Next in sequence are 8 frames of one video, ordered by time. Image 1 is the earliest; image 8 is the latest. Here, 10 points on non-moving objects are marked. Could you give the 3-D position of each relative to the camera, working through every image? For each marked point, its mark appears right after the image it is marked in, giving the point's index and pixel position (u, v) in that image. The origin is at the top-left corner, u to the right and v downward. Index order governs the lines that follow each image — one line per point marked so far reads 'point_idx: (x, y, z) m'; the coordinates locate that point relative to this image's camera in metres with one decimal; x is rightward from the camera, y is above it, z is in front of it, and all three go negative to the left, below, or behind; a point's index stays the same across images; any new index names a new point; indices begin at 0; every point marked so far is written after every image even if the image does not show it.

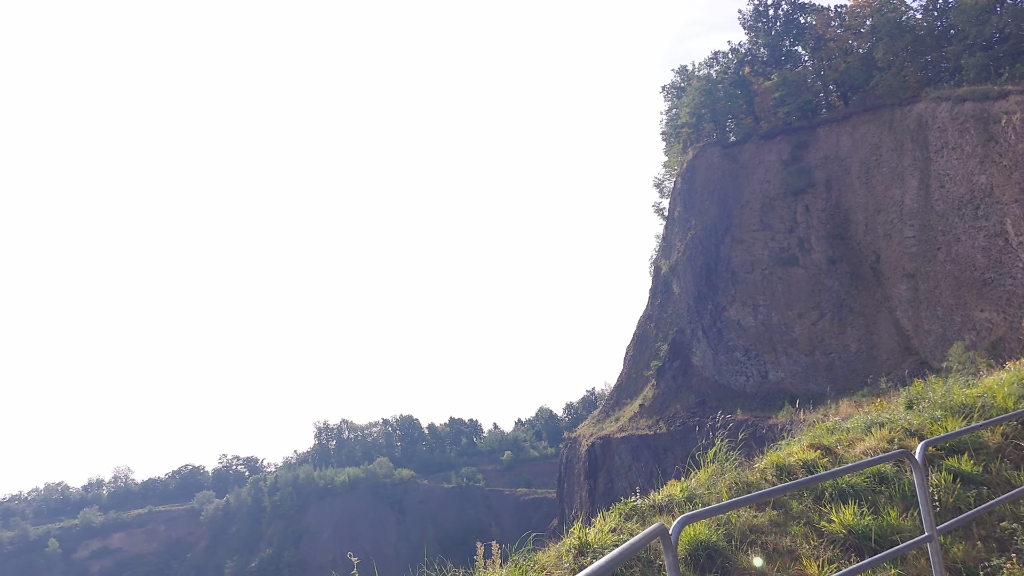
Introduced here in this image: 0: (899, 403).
0: (+3.3, -1.0, +7.0) m
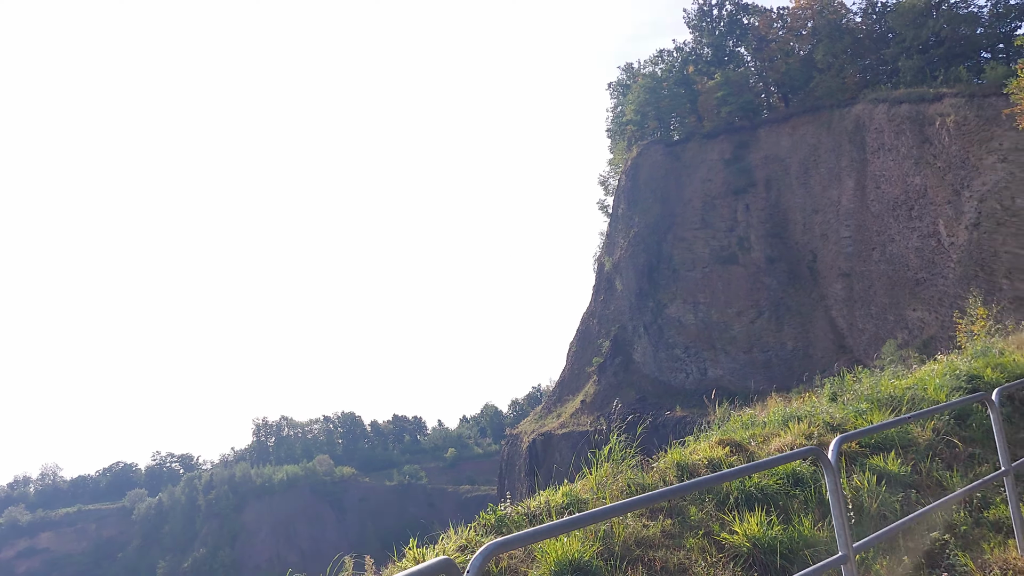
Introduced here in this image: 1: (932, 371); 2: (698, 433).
0: (+2.4, -0.8, +6.4) m
1: (+3.4, -0.7, +6.7) m
2: (+1.3, -1.0, +5.7) m
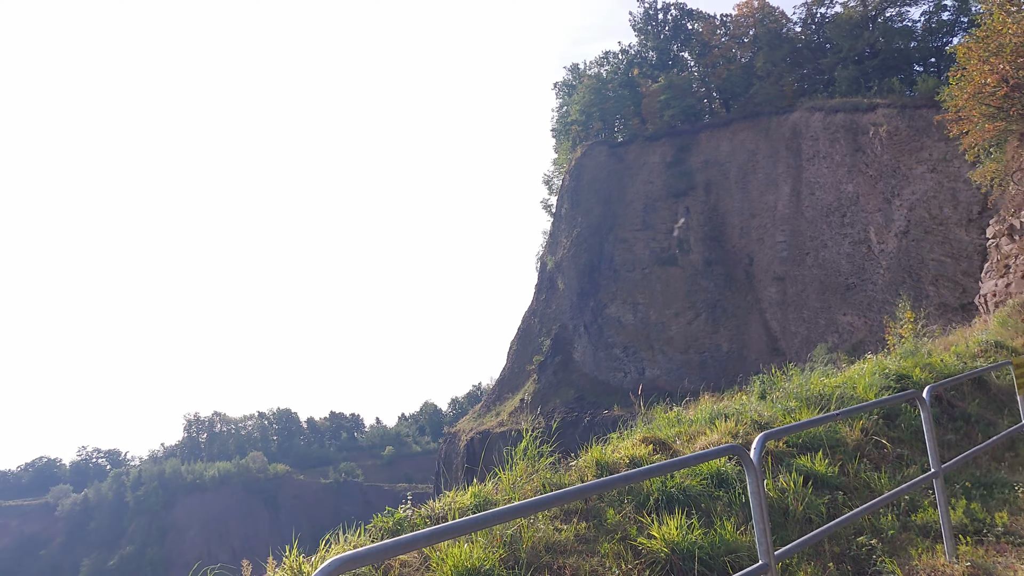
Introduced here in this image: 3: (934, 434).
0: (+1.8, -0.8, +6.2) m
1: (+2.8, -0.6, +6.6) m
2: (+0.7, -0.9, +5.4) m
3: (+1.9, -0.7, +3.7) m
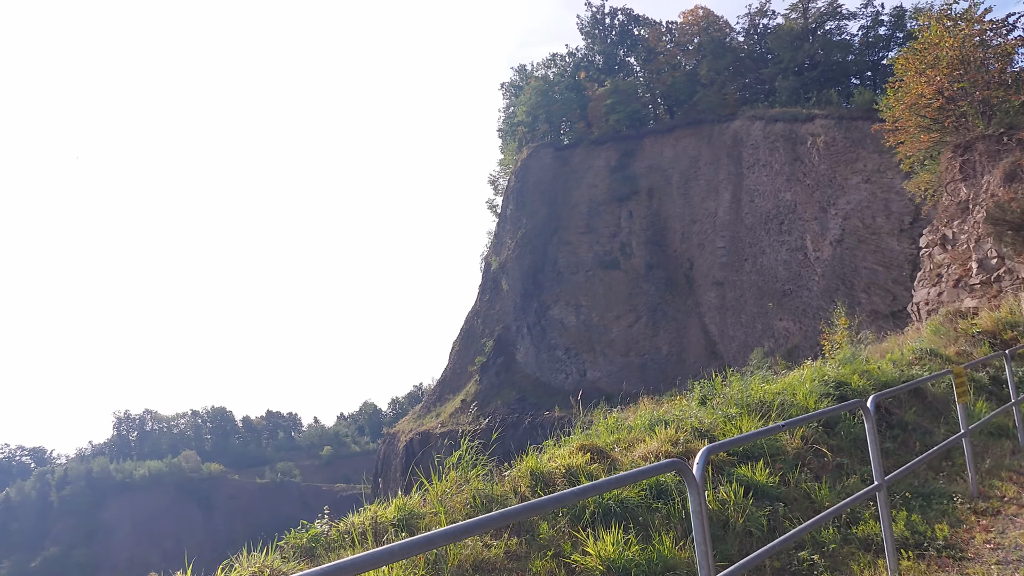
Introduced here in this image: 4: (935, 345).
0: (+1.3, -0.8, +6.1) m
1: (+2.3, -0.7, +6.5) m
2: (+0.3, -0.9, +5.2) m
3: (+1.6, -0.7, +3.5) m
4: (+4.9, -0.7, +9.6) m
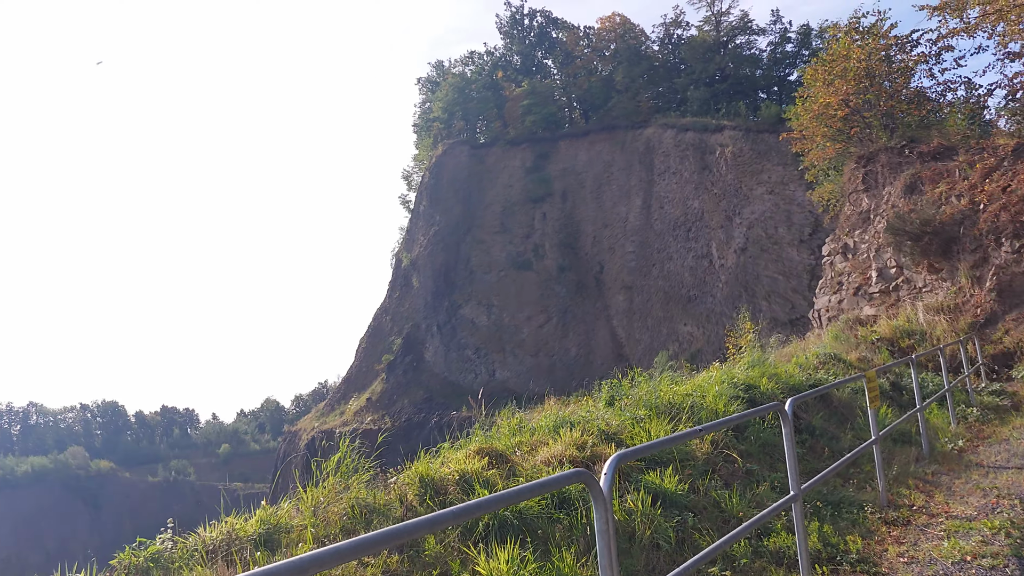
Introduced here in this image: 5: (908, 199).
0: (+0.6, -0.8, +5.8) m
1: (+1.5, -0.7, +6.3) m
2: (-0.3, -0.9, +4.8) m
3: (+1.1, -0.7, +3.3) m
4: (+3.8, -0.7, +9.7) m
5: (+6.0, +1.3, +12.5) m
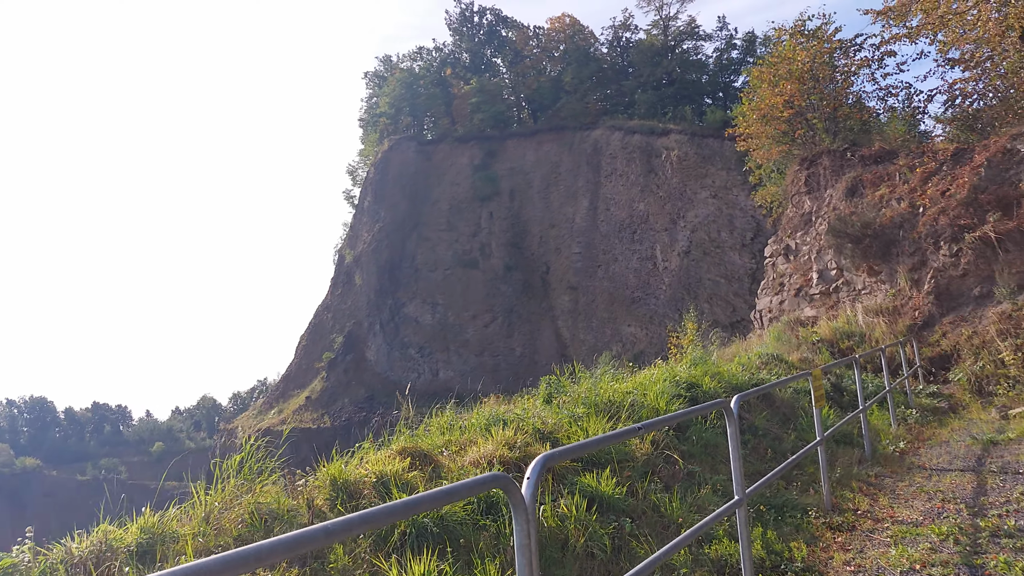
0: (+0.2, -0.7, +5.5) m
1: (+1.0, -0.6, +6.1) m
2: (-0.7, -0.8, +4.5) m
3: (+0.9, -0.6, +3.1) m
4: (+3.1, -0.7, +9.6) m
5: (+5.1, +1.3, +12.6) m
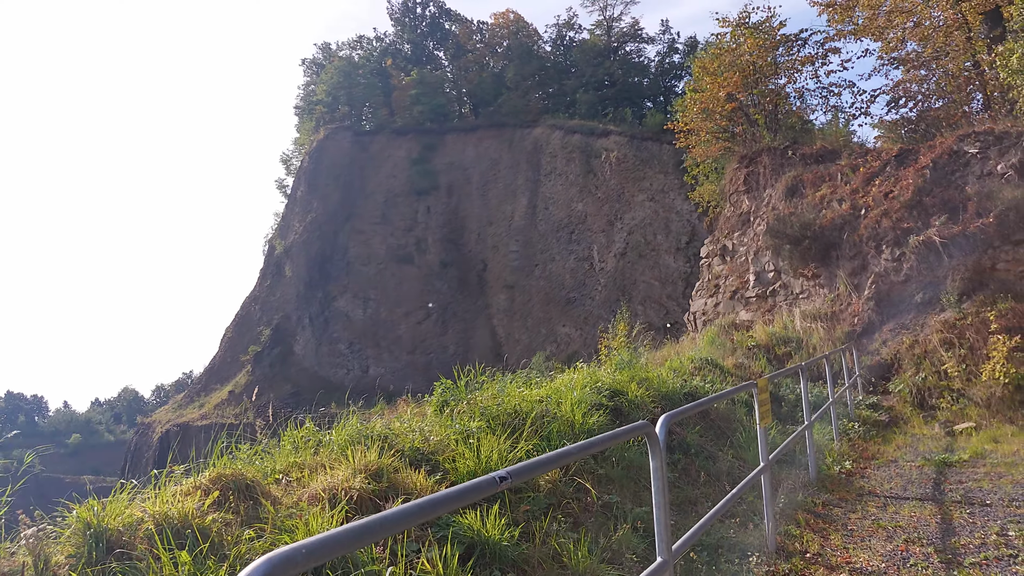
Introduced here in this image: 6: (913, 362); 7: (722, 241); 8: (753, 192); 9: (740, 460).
0: (-0.4, -0.6, +4.6) m
1: (+0.4, -0.6, +5.3) m
2: (-1.3, -0.7, +3.5) m
3: (+0.4, -0.6, +2.2) m
4: (+2.2, -0.7, +8.9) m
5: (+4.0, +1.3, +12.0) m
6: (+4.2, -0.8, +8.6) m
7: (+3.6, +0.8, +13.9) m
8: (+3.9, +1.5, +13.2) m
9: (+1.3, -1.0, +4.9) m
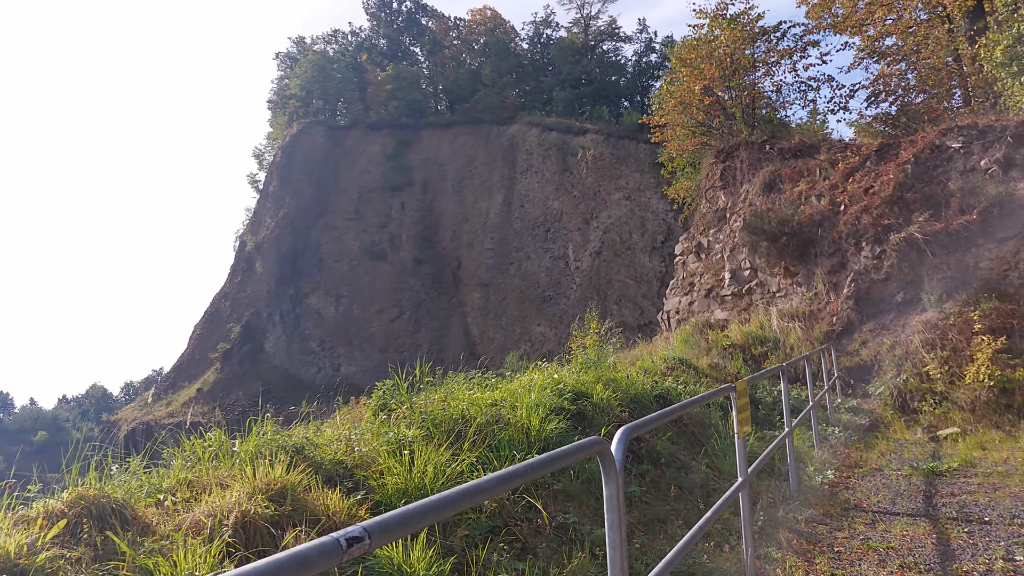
0: (-0.7, -0.6, +4.1) m
1: (+0.1, -0.5, +4.8) m
2: (-1.5, -0.6, +3.0) m
3: (+0.3, -0.5, +1.7) m
4: (+1.8, -0.7, +8.5) m
5: (+3.6, +1.3, +11.6) m
6: (+3.8, -0.8, +8.3) m
7: (+3.0, +0.8, +13.6) m
8: (+3.4, +1.6, +12.8) m
9: (+1.1, -1.0, +4.4) m
